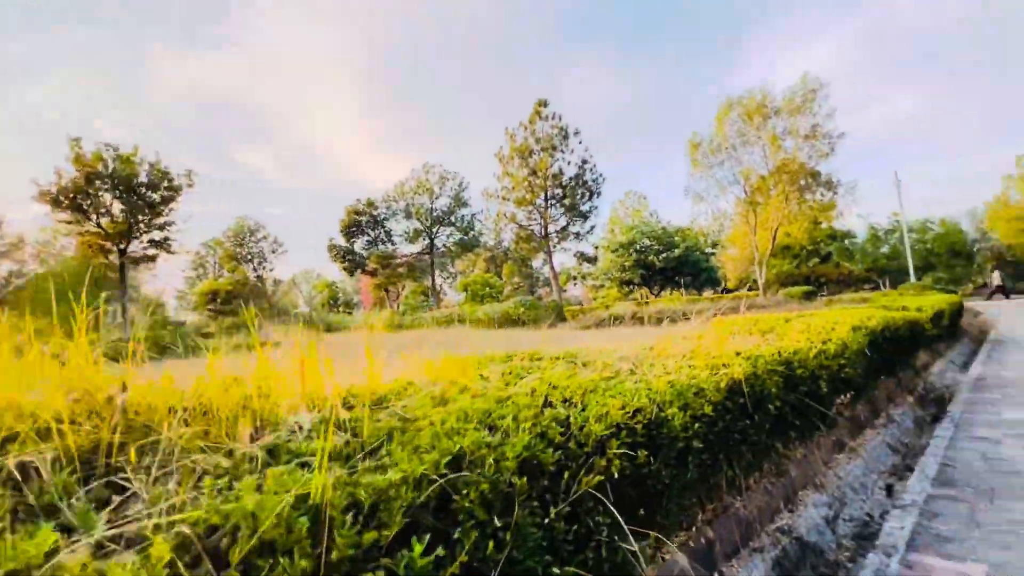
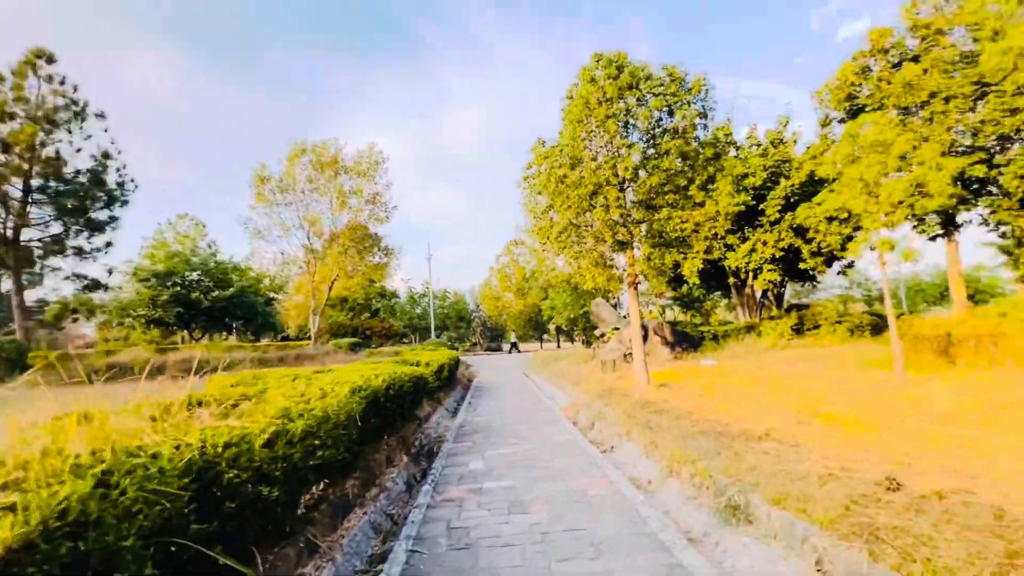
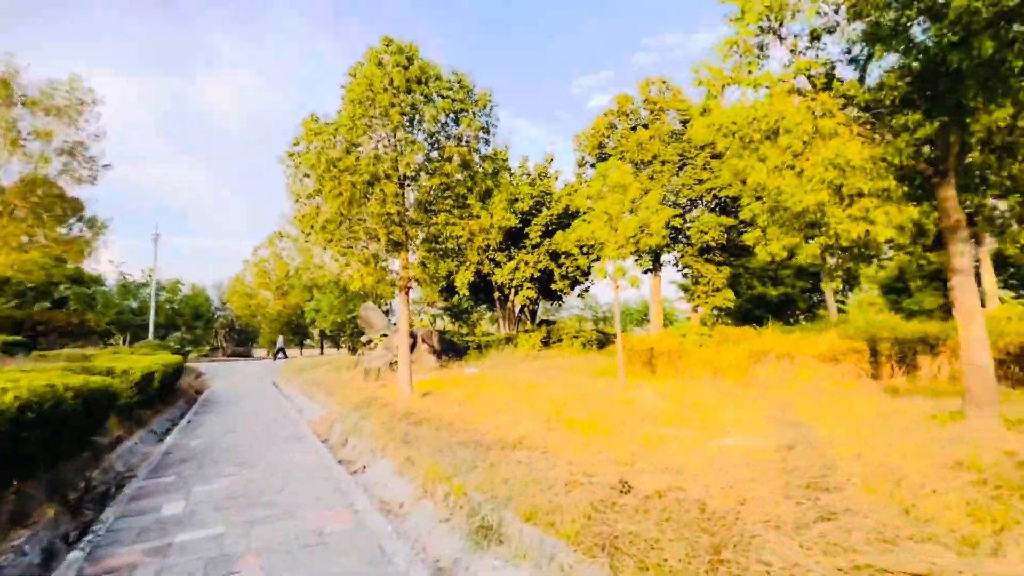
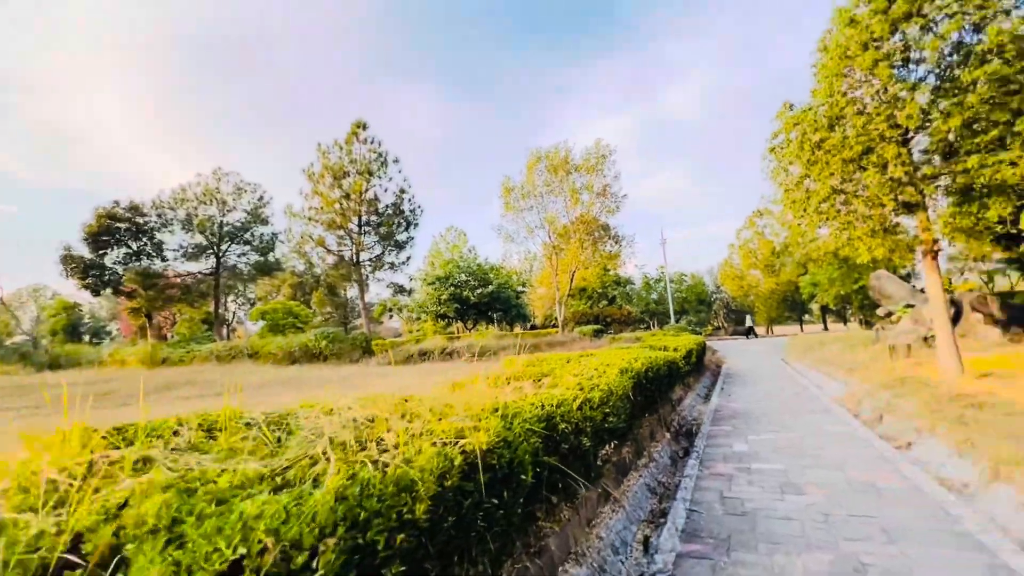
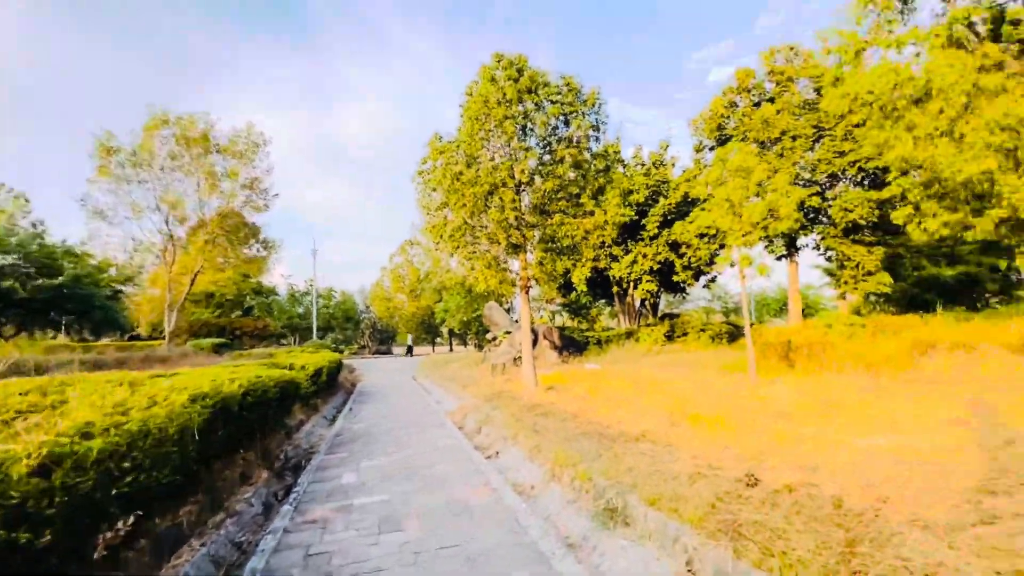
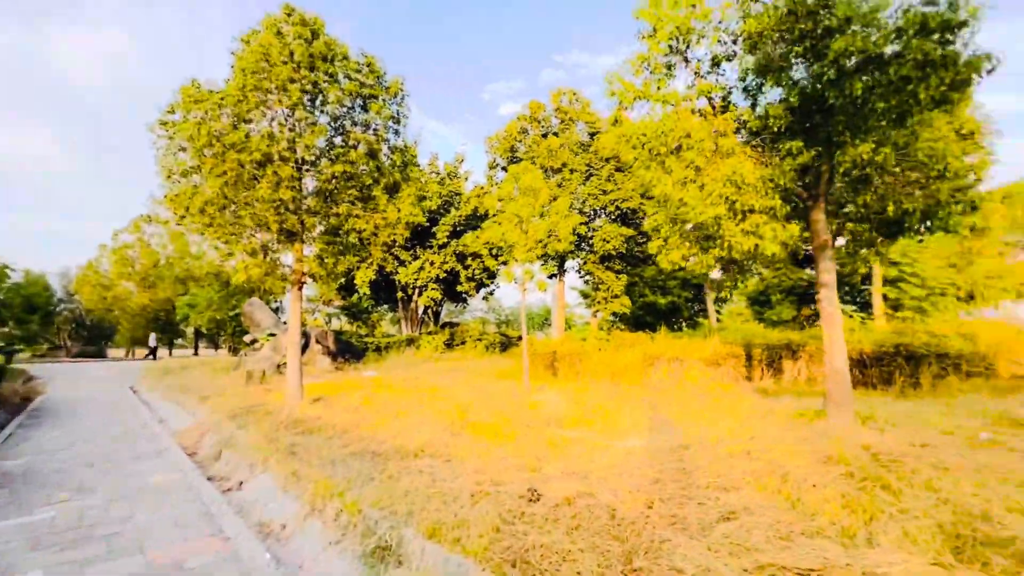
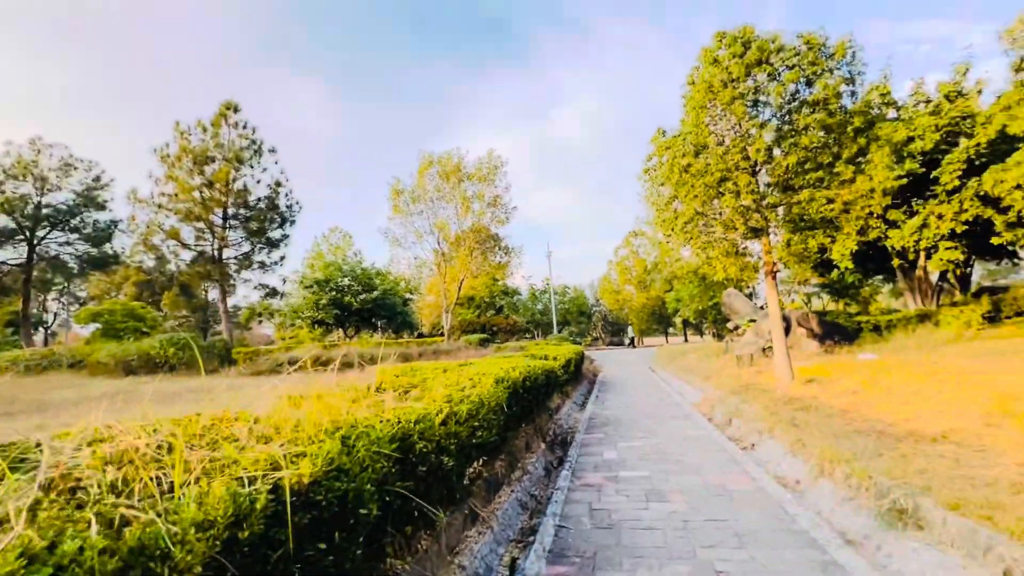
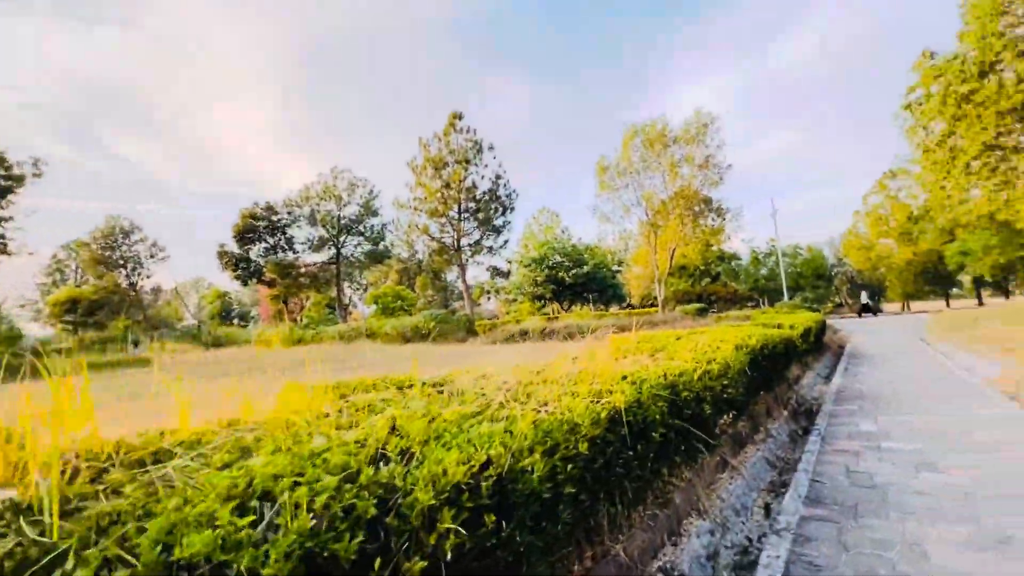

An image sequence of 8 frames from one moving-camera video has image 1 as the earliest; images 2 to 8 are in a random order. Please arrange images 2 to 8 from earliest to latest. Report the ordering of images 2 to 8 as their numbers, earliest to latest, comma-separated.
8, 4, 7, 2, 5, 3, 6
